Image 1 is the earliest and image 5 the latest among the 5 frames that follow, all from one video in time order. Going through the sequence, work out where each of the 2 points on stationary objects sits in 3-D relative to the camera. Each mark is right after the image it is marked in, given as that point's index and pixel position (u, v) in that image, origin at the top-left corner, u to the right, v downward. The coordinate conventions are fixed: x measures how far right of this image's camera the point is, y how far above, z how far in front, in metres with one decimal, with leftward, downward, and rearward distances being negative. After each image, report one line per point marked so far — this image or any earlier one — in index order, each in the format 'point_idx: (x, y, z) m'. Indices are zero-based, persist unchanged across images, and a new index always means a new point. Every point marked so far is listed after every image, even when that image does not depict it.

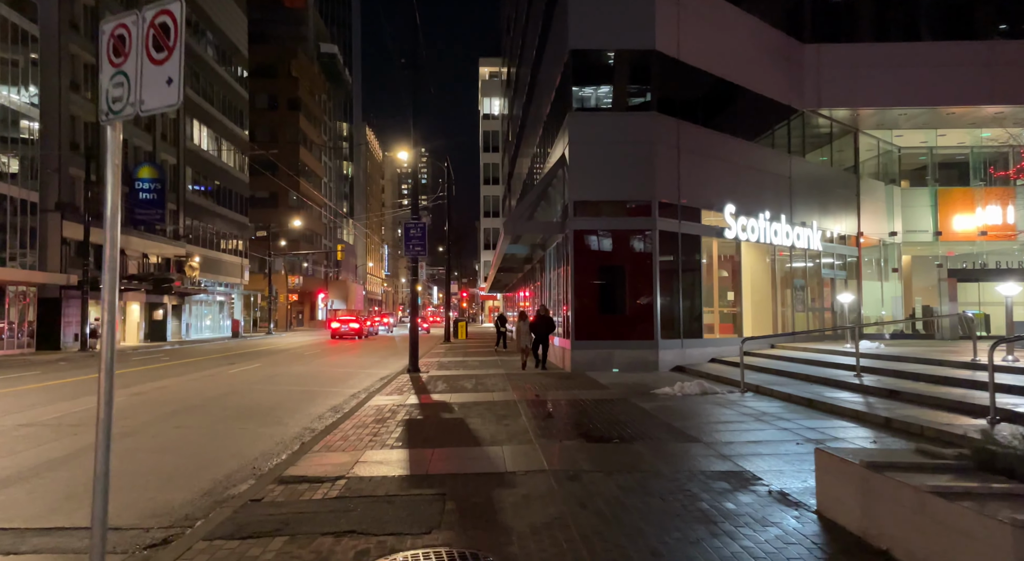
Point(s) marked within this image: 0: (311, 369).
0: (-6.3, -2.8, +18.5) m
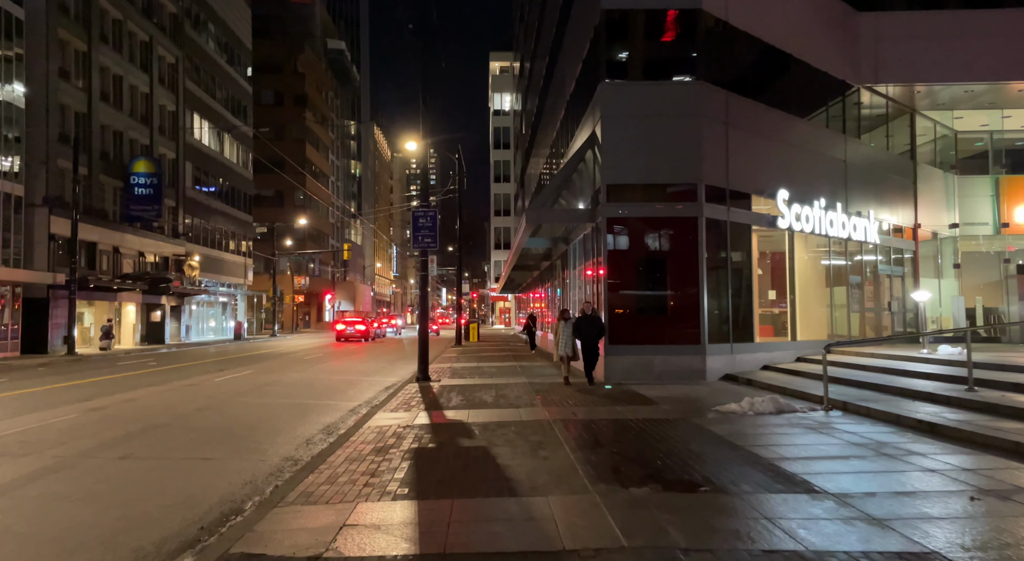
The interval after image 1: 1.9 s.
0: (-5.7, -2.7, +16.5) m
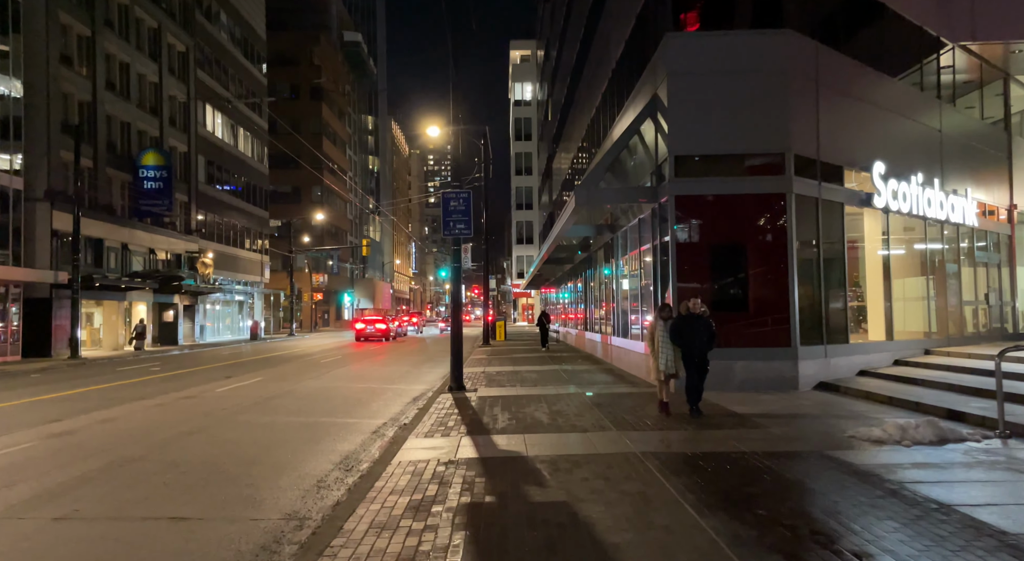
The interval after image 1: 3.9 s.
0: (-4.6, -2.6, +14.5) m
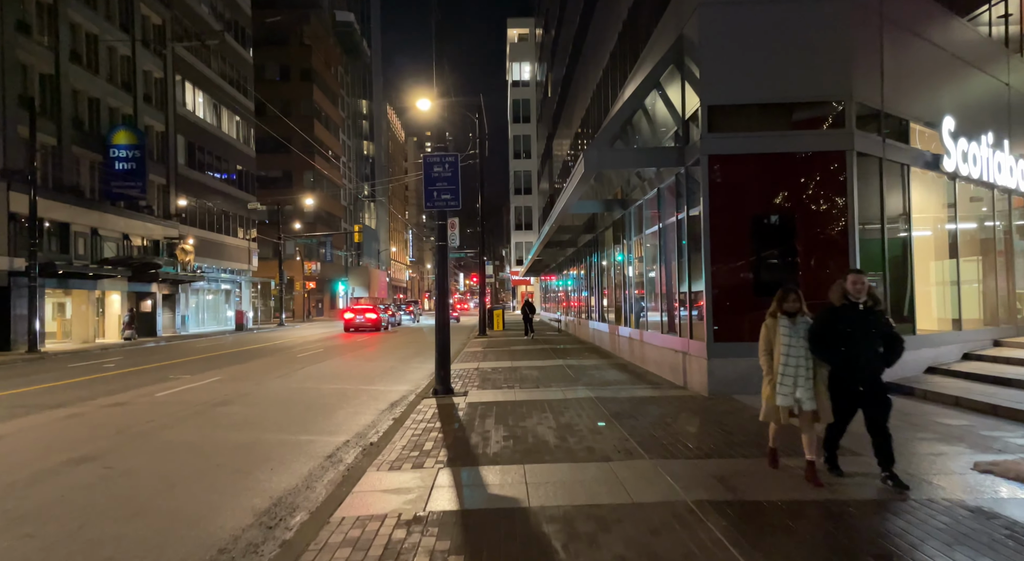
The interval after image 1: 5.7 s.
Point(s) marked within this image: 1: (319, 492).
0: (-4.7, -2.2, +12.4) m
1: (-1.9, -2.0, +5.6) m
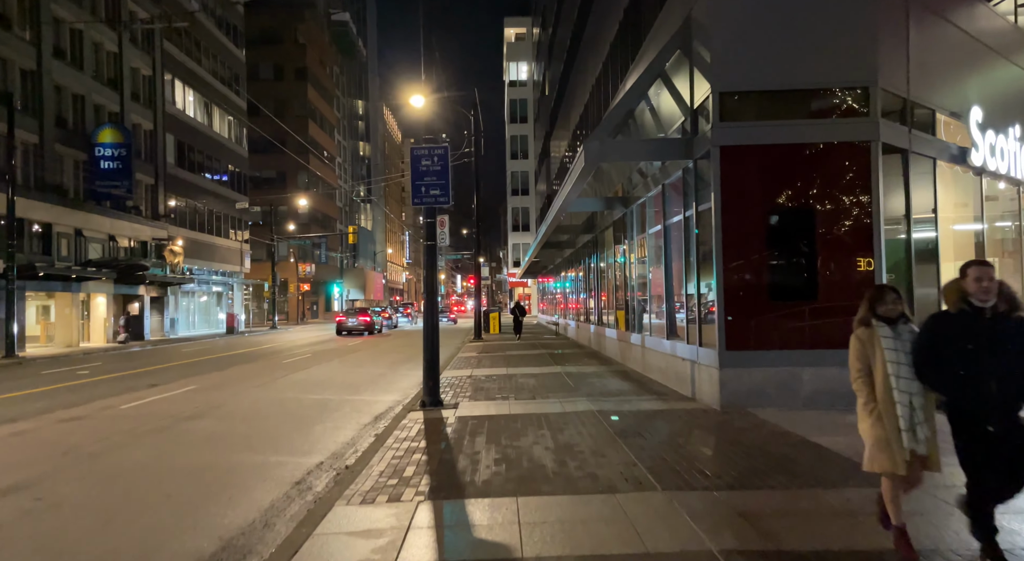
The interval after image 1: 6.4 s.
0: (-4.8, -2.2, +11.6) m
1: (-1.9, -2.0, +4.8) m
